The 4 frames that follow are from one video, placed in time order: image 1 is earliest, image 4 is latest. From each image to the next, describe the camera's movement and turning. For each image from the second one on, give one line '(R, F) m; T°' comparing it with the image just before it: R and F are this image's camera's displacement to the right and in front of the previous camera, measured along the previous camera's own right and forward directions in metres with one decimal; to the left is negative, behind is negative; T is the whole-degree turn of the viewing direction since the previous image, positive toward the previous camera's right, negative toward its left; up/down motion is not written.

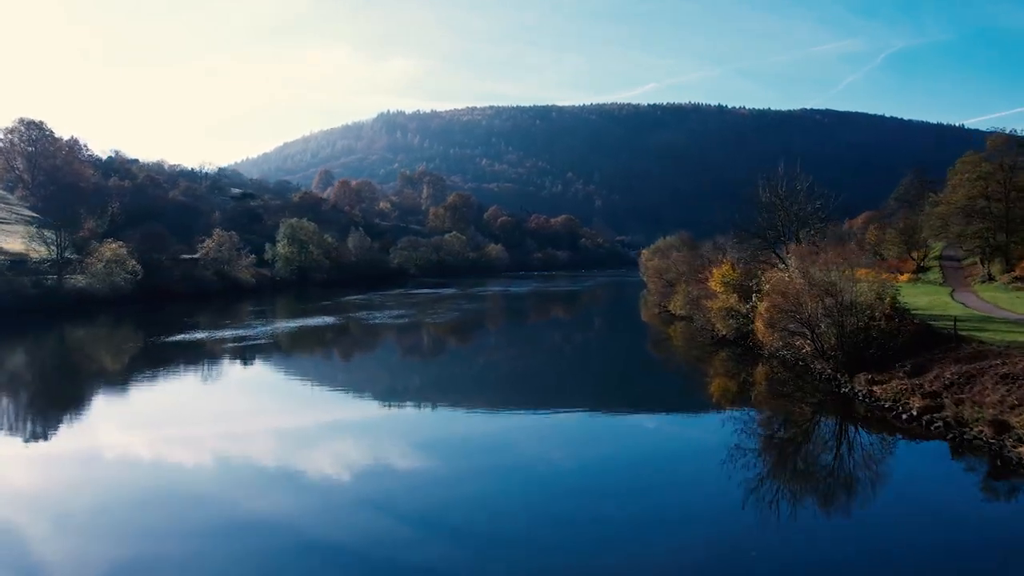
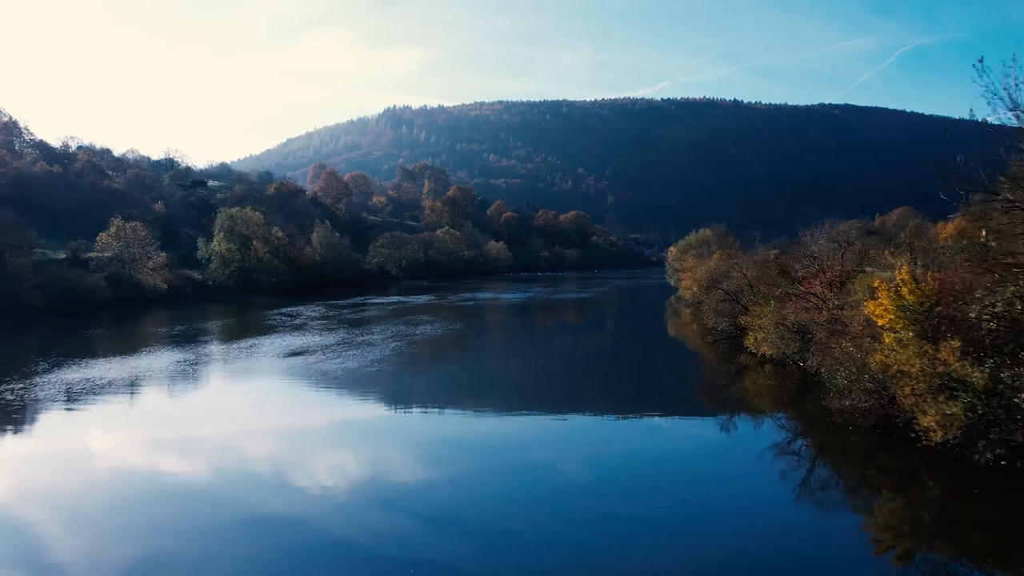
(+0.5, +4.7) m; -1°
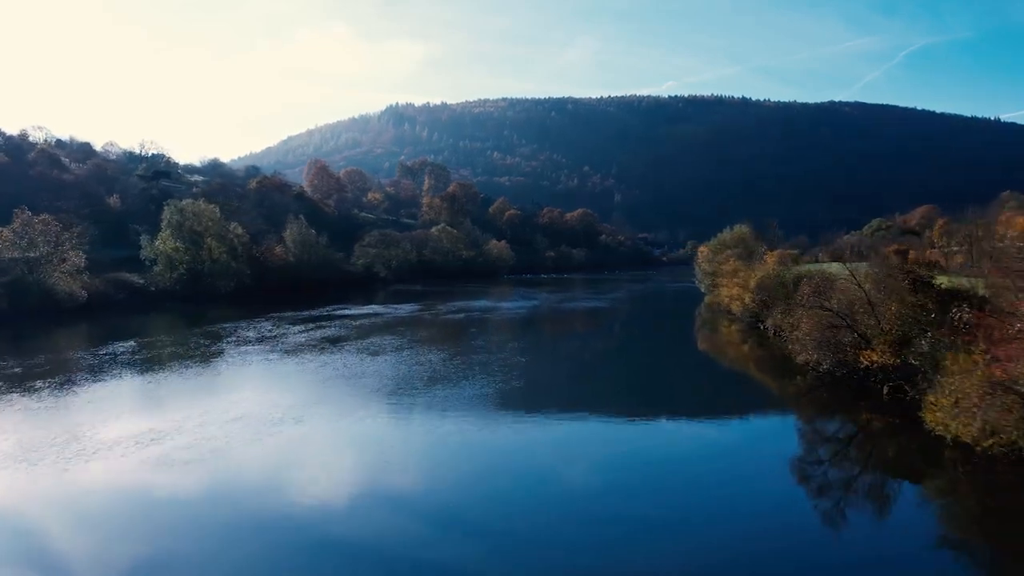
(+0.1, +2.9) m; 0°
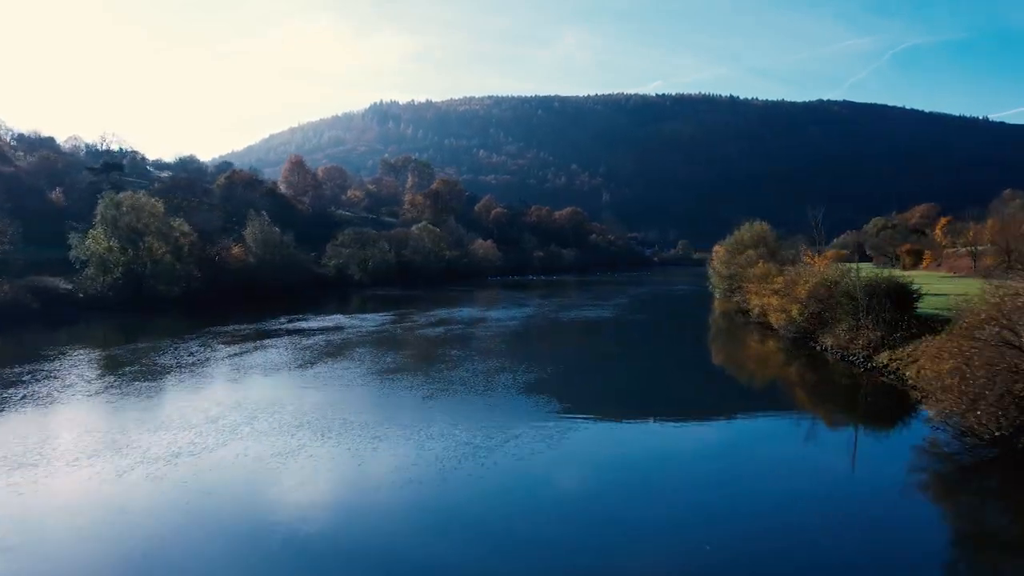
(0.0, +1.9) m; +1°
